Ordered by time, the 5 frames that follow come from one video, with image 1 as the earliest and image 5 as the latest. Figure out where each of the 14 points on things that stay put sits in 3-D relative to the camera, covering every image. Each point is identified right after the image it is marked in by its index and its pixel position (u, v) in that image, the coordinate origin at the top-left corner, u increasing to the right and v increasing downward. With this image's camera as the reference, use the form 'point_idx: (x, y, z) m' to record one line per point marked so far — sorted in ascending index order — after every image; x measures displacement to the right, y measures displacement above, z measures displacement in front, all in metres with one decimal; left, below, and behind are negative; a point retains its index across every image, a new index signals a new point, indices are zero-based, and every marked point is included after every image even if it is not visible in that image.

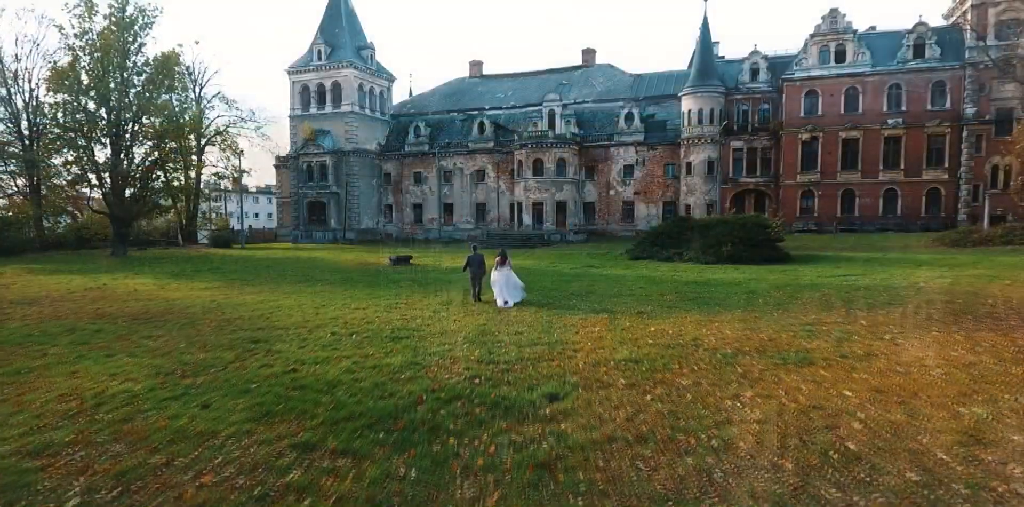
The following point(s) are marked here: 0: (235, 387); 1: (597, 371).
0: (-2.4, -1.1, +7.2) m
1: (+0.8, -1.1, +7.9) m
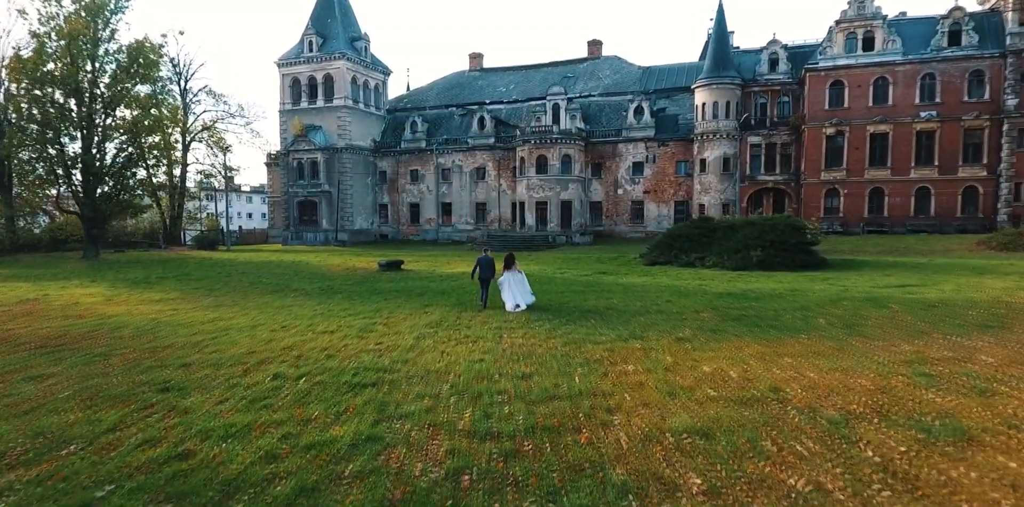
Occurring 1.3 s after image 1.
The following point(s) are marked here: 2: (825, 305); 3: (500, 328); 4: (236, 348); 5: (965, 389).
0: (-2.3, -1.3, +4.4) m
1: (+0.8, -1.2, +5.1) m
2: (+5.2, -0.9, +13.9) m
3: (-0.2, -1.0, +11.1) m
4: (-3.2, -1.1, +9.8) m
5: (+3.7, -1.1, +6.9) m
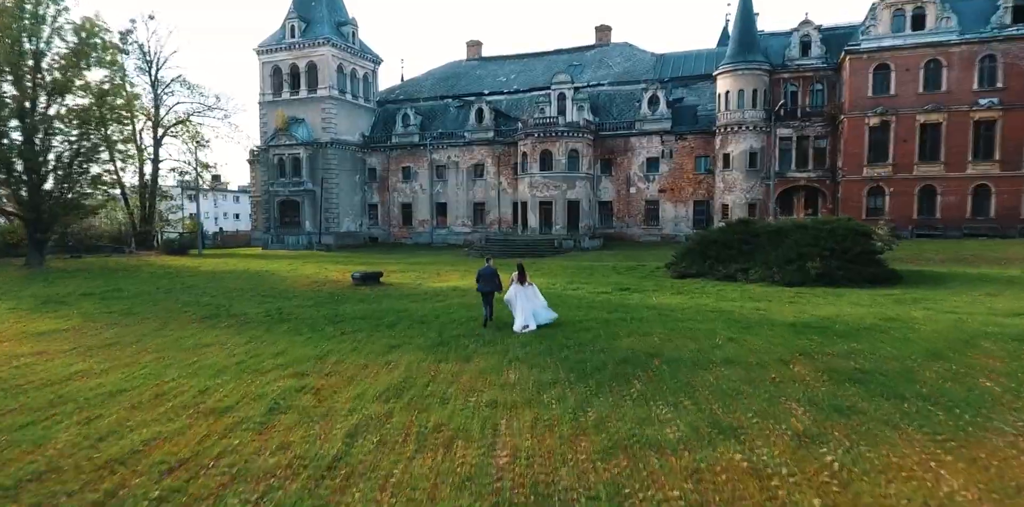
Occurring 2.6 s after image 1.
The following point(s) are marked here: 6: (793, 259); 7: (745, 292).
0: (-2.3, -1.5, +0.2) m
1: (+0.8, -1.5, +0.9) m
2: (+5.2, -1.1, +9.6) m
3: (-0.2, -1.2, +6.9) m
4: (-3.2, -1.4, +5.5) m
5: (+3.7, -1.4, +2.6) m
6: (+6.2, -0.1, +18.6) m
7: (+4.6, -0.8, +16.8) m
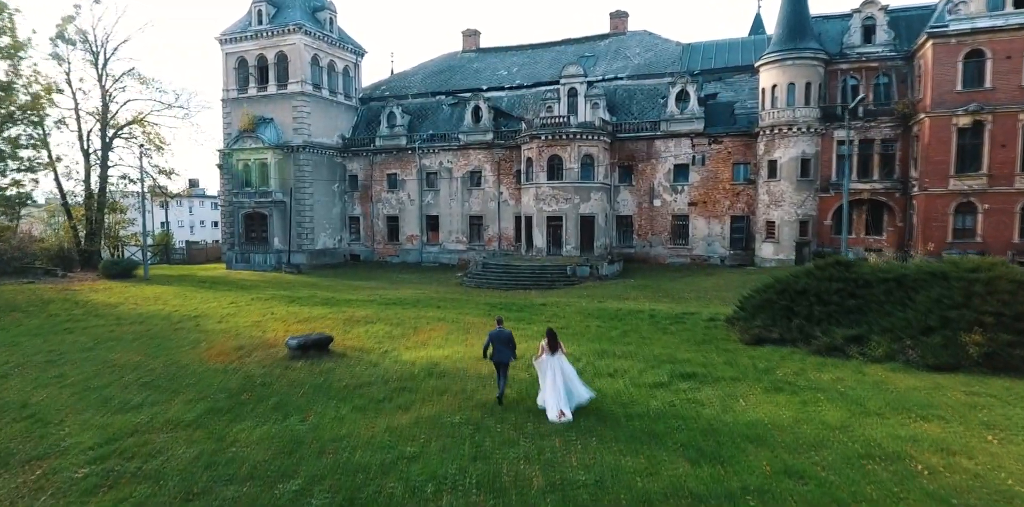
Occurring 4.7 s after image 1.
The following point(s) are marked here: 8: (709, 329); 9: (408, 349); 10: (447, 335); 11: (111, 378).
0: (-2.3, -2.5, -5.9) m
1: (+0.9, -2.4, -5.2) m
2: (+5.2, -2.1, +3.5) m
3: (-0.1, -2.2, +0.7) m
4: (-3.1, -2.3, -0.6) m
5: (+3.8, -2.3, -3.5) m
6: (+6.3, -1.1, +12.5) m
7: (+4.7, -1.7, +10.6) m
8: (+3.7, -1.4, +16.0) m
9: (-1.8, -1.7, +14.8) m
10: (-1.3, -1.6, +16.4) m
11: (-6.0, -1.8, +12.6) m
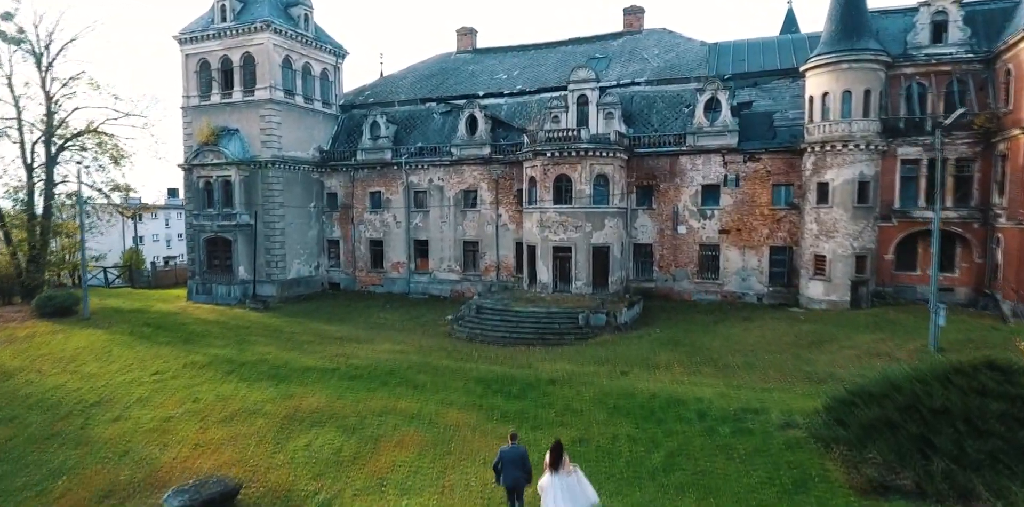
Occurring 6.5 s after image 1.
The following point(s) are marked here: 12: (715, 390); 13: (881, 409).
0: (-2.3, -3.7, -10.8) m
1: (+0.9, -3.7, -10.1) m
2: (+5.2, -3.3, -1.4) m
3: (-0.1, -3.4, -4.1) m
4: (-3.2, -3.5, -5.5) m
5: (+3.7, -3.5, -8.4) m
6: (+6.3, -2.3, +7.6) m
7: (+4.7, -2.9, +5.8) m
8: (+3.7, -2.7, +11.1) m
9: (-1.9, -2.9, +9.9) m
10: (-1.3, -2.8, +11.5) m
11: (-6.0, -3.1, +7.8) m
12: (+3.7, -2.4, +15.4) m
13: (+4.7, -2.0, +10.7) m
